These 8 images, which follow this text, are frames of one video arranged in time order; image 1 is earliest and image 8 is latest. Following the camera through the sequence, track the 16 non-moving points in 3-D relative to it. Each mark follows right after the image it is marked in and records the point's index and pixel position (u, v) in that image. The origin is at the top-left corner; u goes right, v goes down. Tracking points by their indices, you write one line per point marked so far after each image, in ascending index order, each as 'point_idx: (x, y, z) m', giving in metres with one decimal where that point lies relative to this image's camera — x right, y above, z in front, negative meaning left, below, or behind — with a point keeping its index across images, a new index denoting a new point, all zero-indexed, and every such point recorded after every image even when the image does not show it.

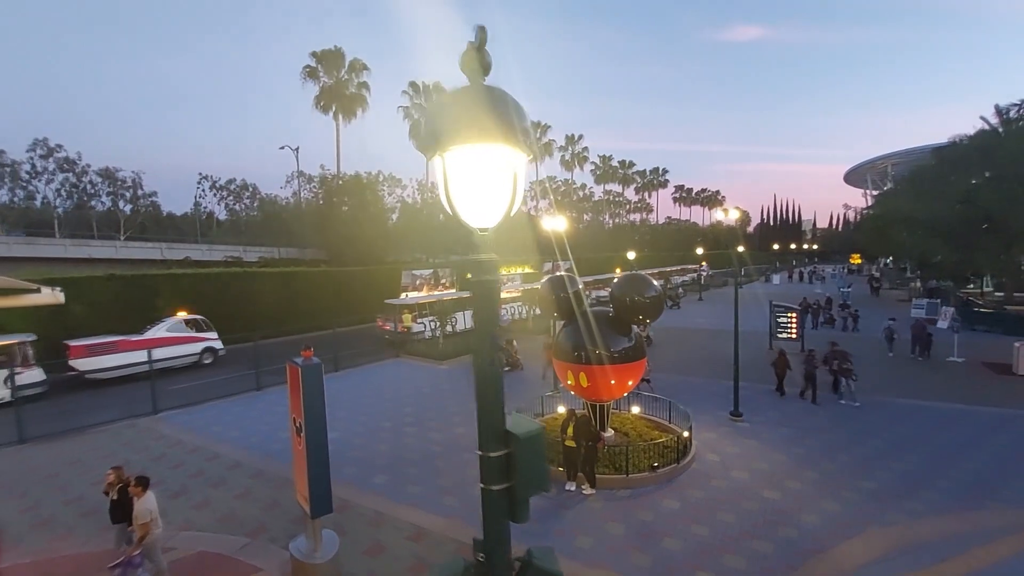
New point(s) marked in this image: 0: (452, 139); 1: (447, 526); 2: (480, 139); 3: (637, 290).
0: (-0.2, +0.5, +2.2) m
1: (-0.9, -3.5, +8.4) m
2: (-0.1, +0.5, +2.2) m
3: (+2.4, 0.0, +10.5) m
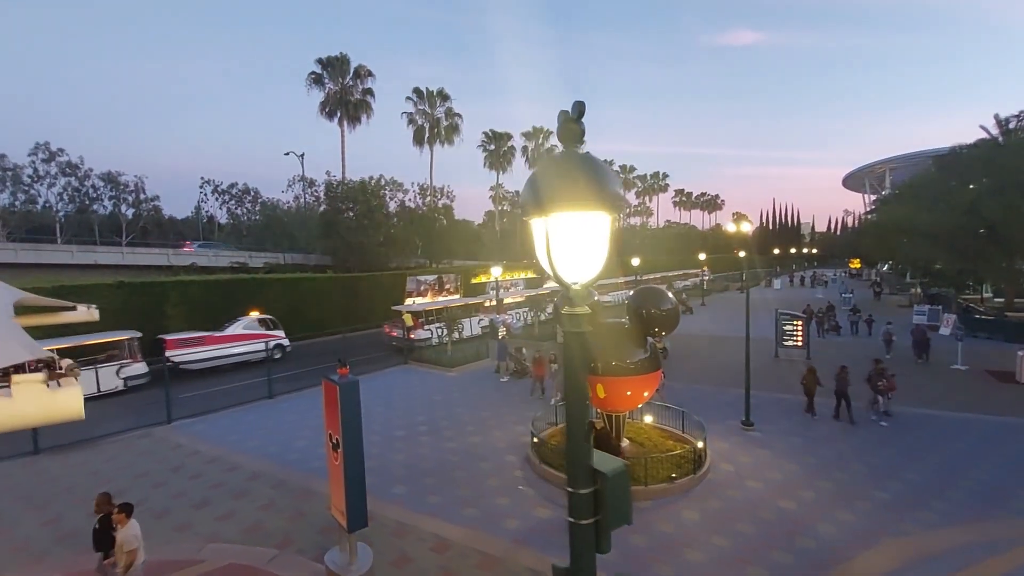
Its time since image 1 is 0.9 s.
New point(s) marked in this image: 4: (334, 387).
0: (+0.2, +0.3, +2.3) m
1: (-0.6, -3.7, +8.6) m
2: (+0.3, +0.3, +2.3) m
3: (+2.7, -0.3, +10.7) m
4: (-2.0, -1.1, +6.4) m
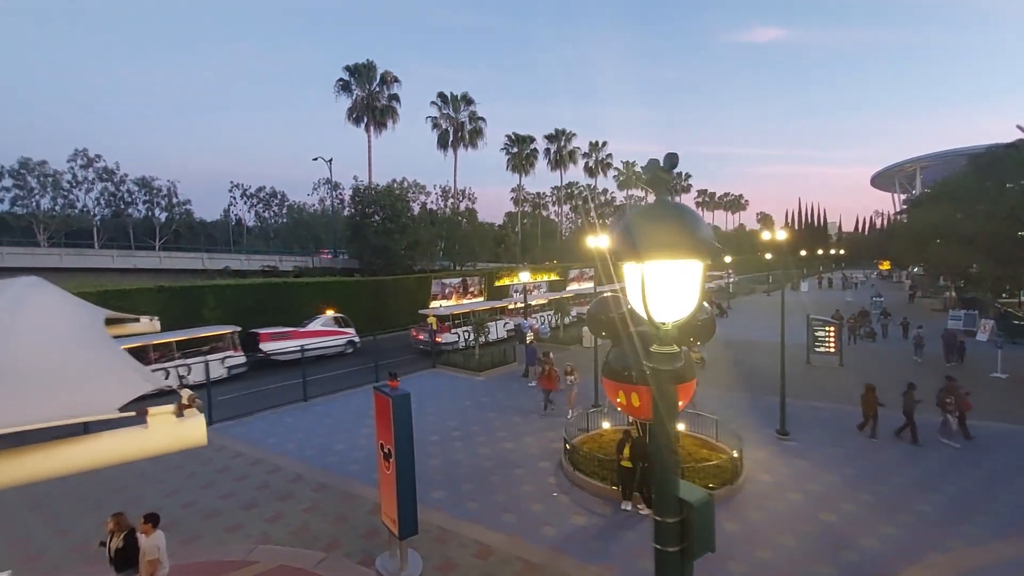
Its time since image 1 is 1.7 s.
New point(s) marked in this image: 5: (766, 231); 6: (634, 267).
0: (+0.6, +0.1, +2.5) m
1: (0.0, -3.9, +8.7) m
2: (+0.7, +0.1, +2.5) m
3: (+3.4, -0.5, +10.8) m
4: (-1.5, -1.3, +6.6) m
5: (+9.3, +1.4, +18.2) m
6: (+0.6, +0.1, +2.6) m
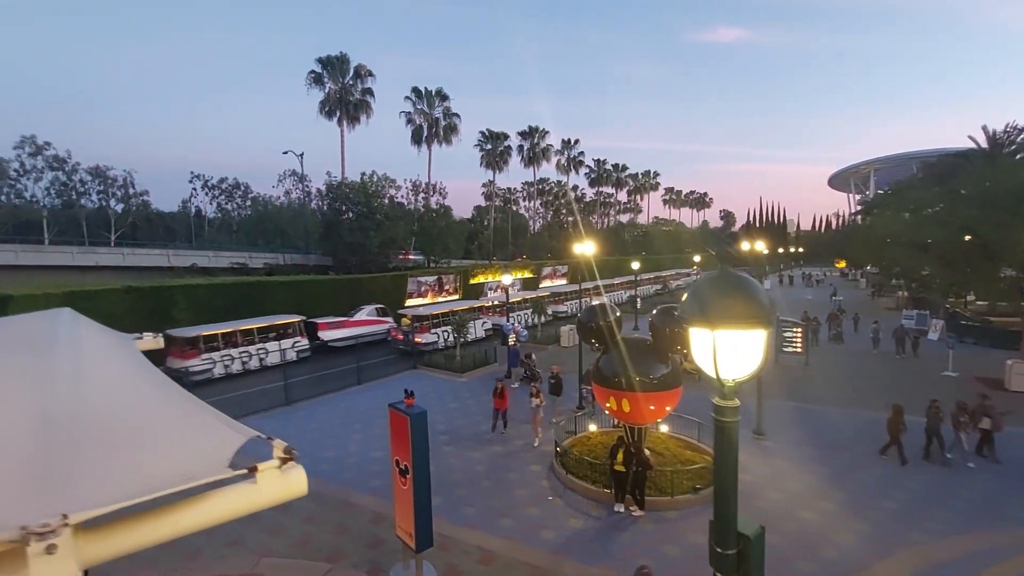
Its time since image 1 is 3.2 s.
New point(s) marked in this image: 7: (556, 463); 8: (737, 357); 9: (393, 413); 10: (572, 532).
0: (+1.0, -0.2, +2.8) m
1: (+0.1, -4.1, +9.0) m
2: (+1.1, -0.2, +2.8) m
3: (+3.3, -0.7, +11.2) m
4: (-1.3, -1.6, +6.8) m
5: (+8.7, +1.3, +19.0) m
6: (+1.0, -0.2, +2.9) m
7: (+0.9, -3.7, +11.9) m
8: (+1.1, -0.3, +2.8) m
9: (-1.5, -1.6, +7.0) m
10: (+1.0, -4.1, +9.4) m
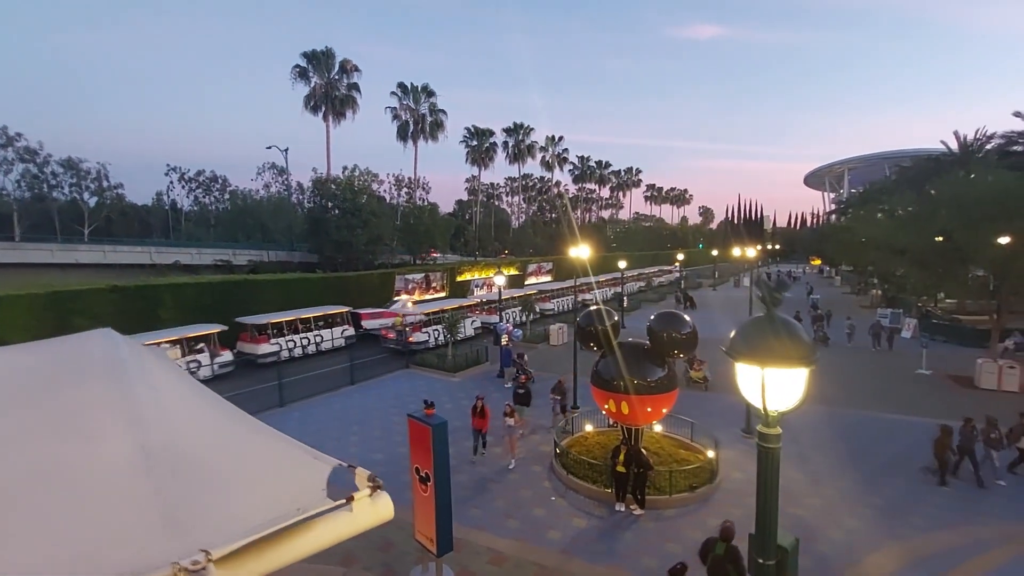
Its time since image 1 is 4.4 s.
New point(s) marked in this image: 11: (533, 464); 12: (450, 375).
0: (+1.4, -0.4, +3.1) m
1: (+0.2, -4.3, +9.3) m
2: (+1.5, -0.4, +3.1) m
3: (+3.3, -0.8, +11.6) m
4: (-1.1, -1.7, +7.0) m
5: (+8.5, +1.2, +19.6) m
6: (+1.4, -0.5, +3.2) m
7: (+0.9, -3.8, +12.2) m
8: (+1.5, -0.6, +3.2) m
9: (-1.3, -1.7, +7.2) m
10: (+1.1, -4.2, +9.7) m
11: (+0.5, -4.0, +12.6) m
12: (-2.1, -3.0, +19.5) m
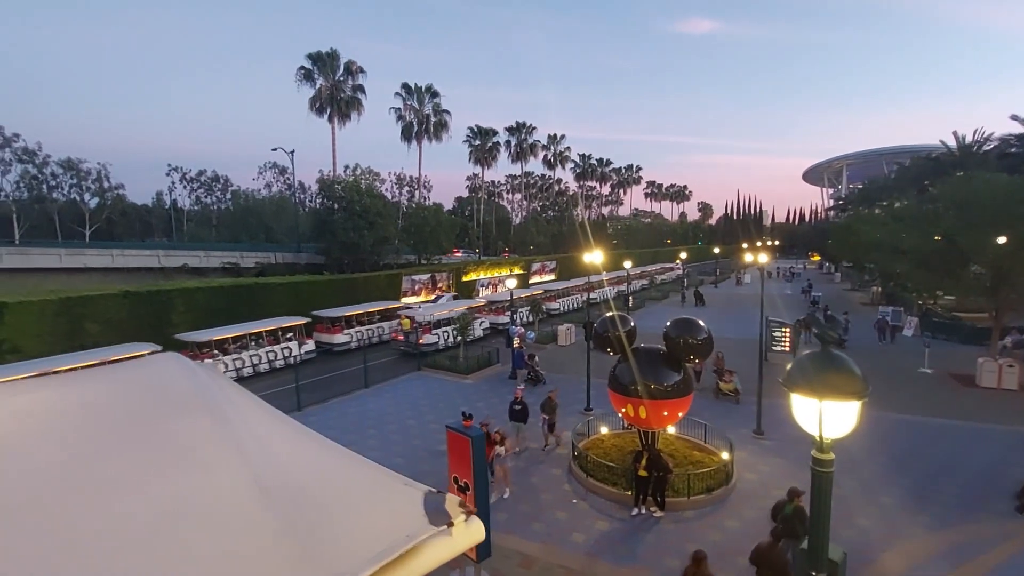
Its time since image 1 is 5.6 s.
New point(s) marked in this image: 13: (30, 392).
0: (+1.9, -0.6, +3.4) m
1: (+0.6, -4.5, +9.7) m
2: (+2.0, -0.7, +3.4) m
3: (+3.8, -0.9, +11.9) m
4: (-0.6, -2.0, +7.3) m
5: (+8.8, +1.2, +19.9) m
6: (+1.8, -0.7, +3.5) m
7: (+1.4, -4.0, +12.5) m
8: (+2.0, -0.8, +3.5) m
9: (-0.8, -1.9, +7.5) m
10: (+1.6, -4.4, +10.1) m
11: (+0.9, -4.1, +12.9) m
12: (-1.7, -3.1, +19.8) m
13: (-3.4, -0.7, +3.9) m
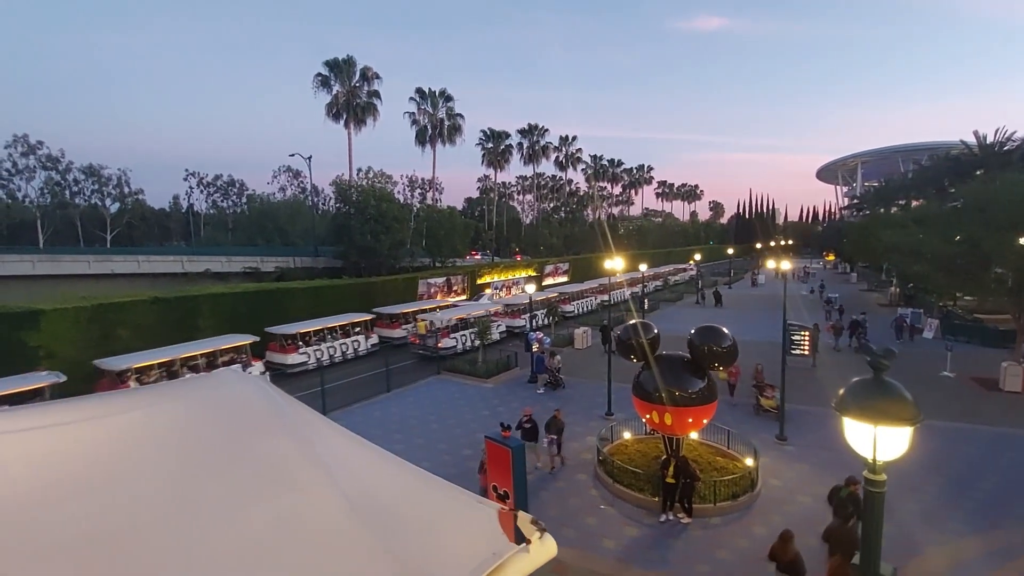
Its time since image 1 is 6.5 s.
0: (+2.3, -0.8, +3.5) m
1: (+1.2, -4.7, +9.9) m
2: (+2.4, -0.9, +3.5) m
3: (+4.3, -1.1, +12.1) m
4: (-0.1, -2.2, +7.6) m
5: (+9.5, +1.1, +20.0) m
6: (+2.3, -0.9, +3.7) m
7: (+2.0, -4.2, +12.7) m
8: (+2.4, -1.0, +3.6) m
9: (-0.3, -2.2, +7.7) m
10: (+2.1, -4.6, +10.3) m
11: (+1.5, -4.3, +13.1) m
12: (-1.0, -3.3, +20.1) m
13: (-2.9, -1.0, +4.2) m
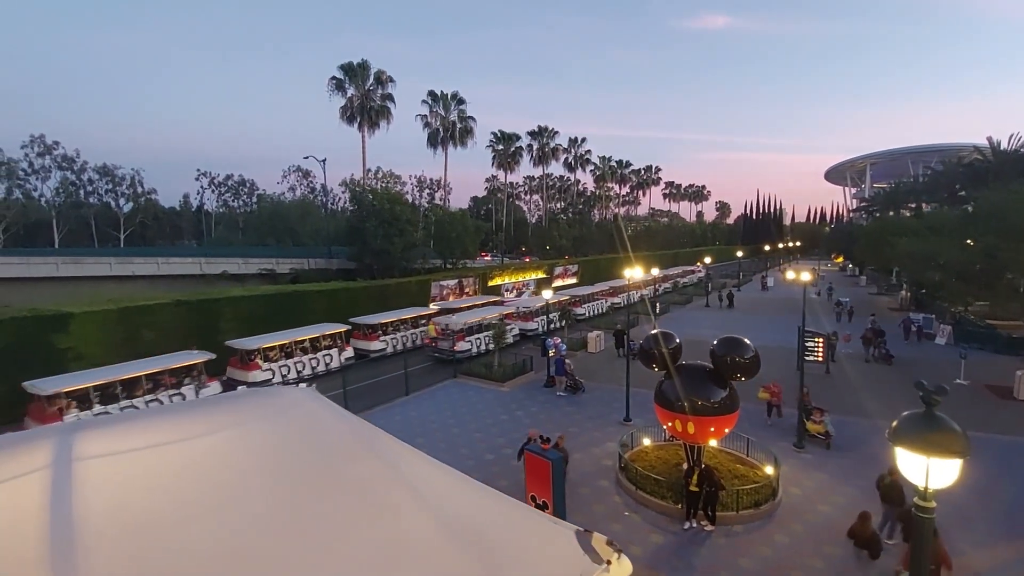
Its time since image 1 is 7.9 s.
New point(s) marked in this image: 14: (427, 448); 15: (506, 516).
0: (+2.8, -1.1, +3.8) m
1: (+1.7, -4.9, +10.1) m
2: (+2.9, -1.1, +3.8) m
3: (+4.9, -1.4, +12.3) m
4: (+0.4, -2.4, +7.8) m
5: (+10.1, +0.8, +20.2) m
6: (+2.8, -1.2, +3.9) m
7: (+2.5, -4.4, +13.0) m
8: (+2.9, -1.3, +3.9) m
9: (+0.2, -2.4, +8.0) m
10: (+2.7, -4.8, +10.5) m
11: (+2.1, -4.5, +13.3) m
12: (-0.4, -3.5, +20.3) m
13: (-2.4, -1.2, +4.5) m
14: (-2.3, -4.3, +15.2) m
15: (-0.2, -1.7, +4.3) m
